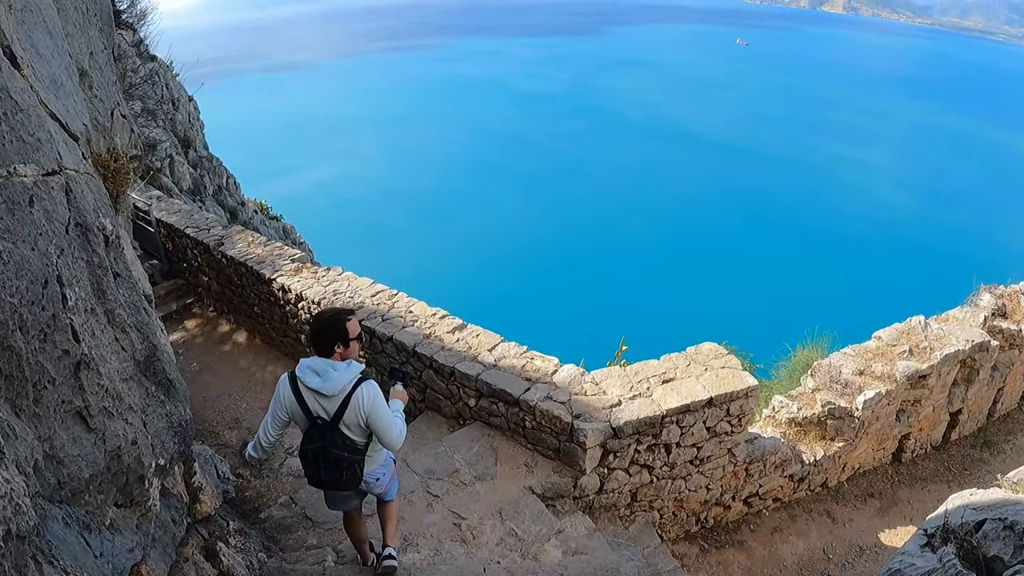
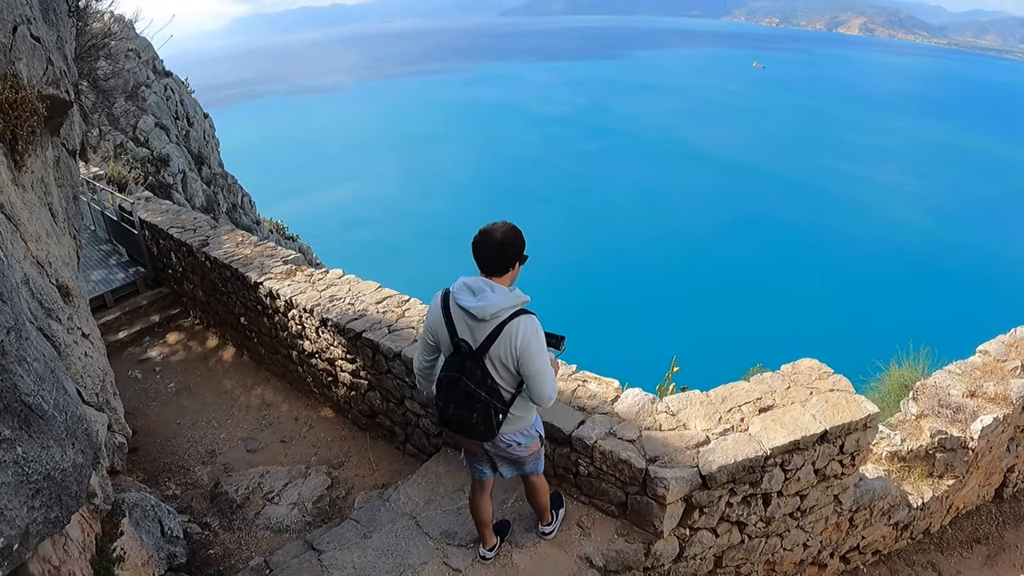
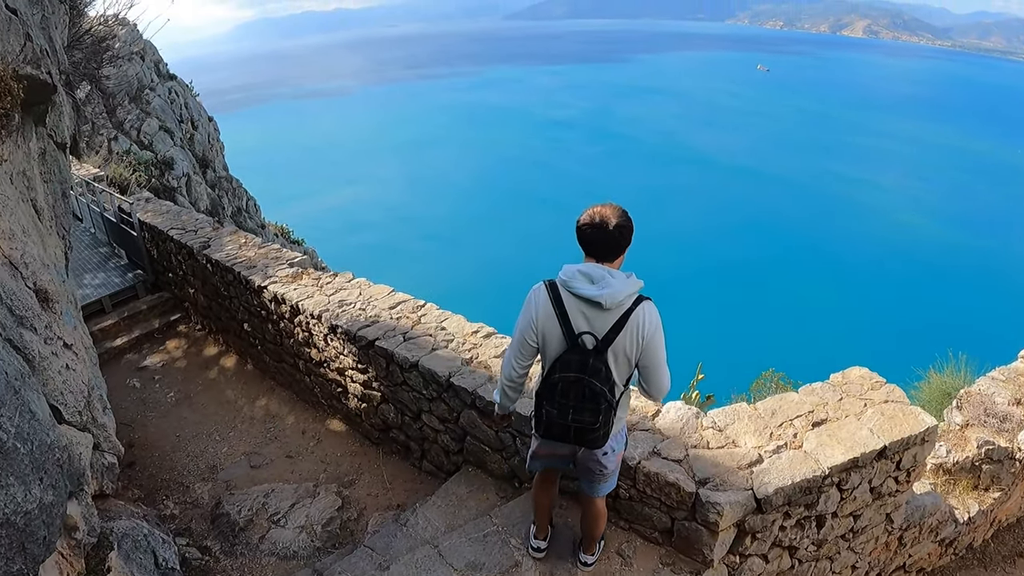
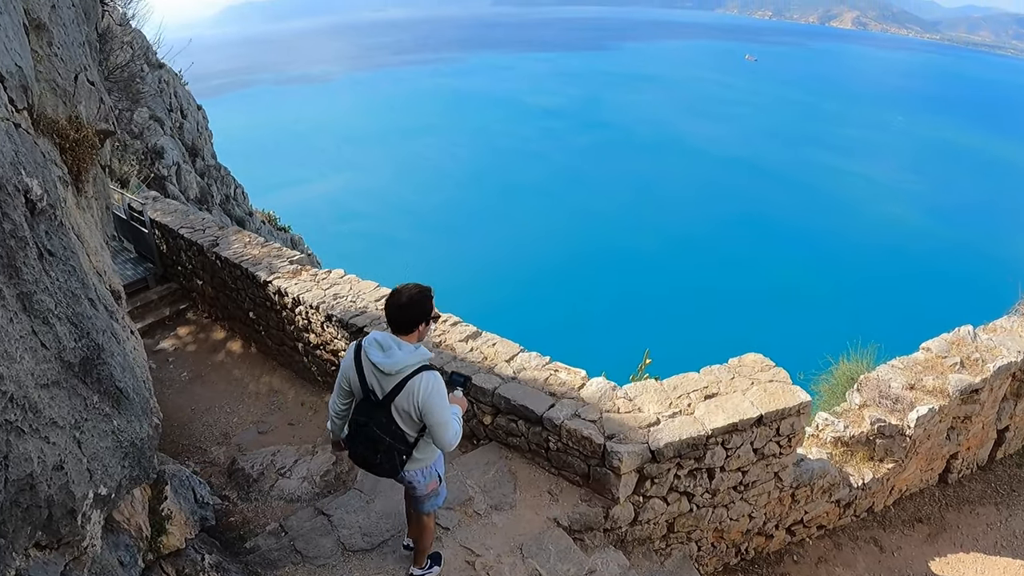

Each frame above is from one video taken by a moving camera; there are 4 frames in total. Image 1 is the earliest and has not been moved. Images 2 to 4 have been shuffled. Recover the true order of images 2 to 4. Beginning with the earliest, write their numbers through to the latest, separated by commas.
4, 2, 3
